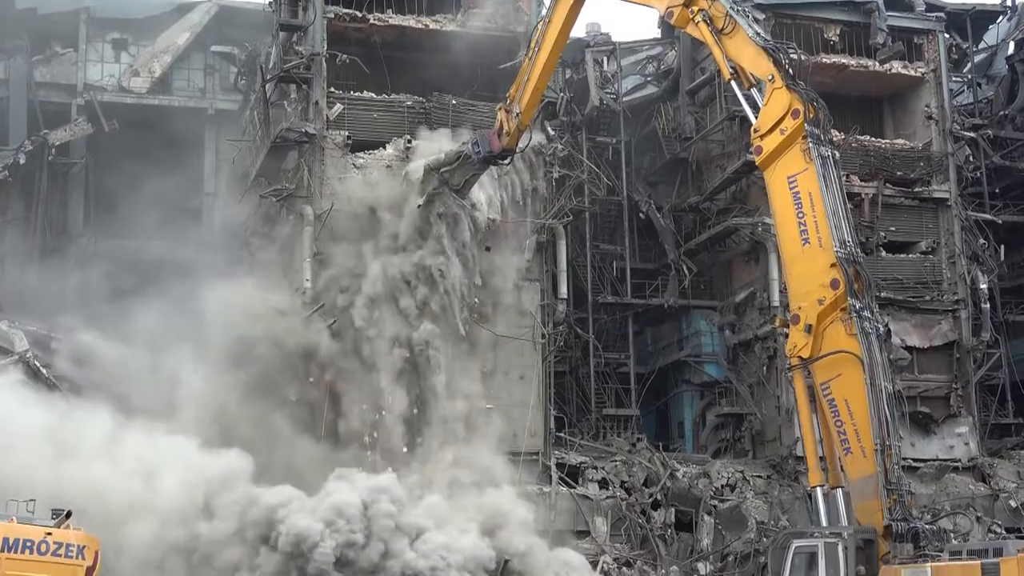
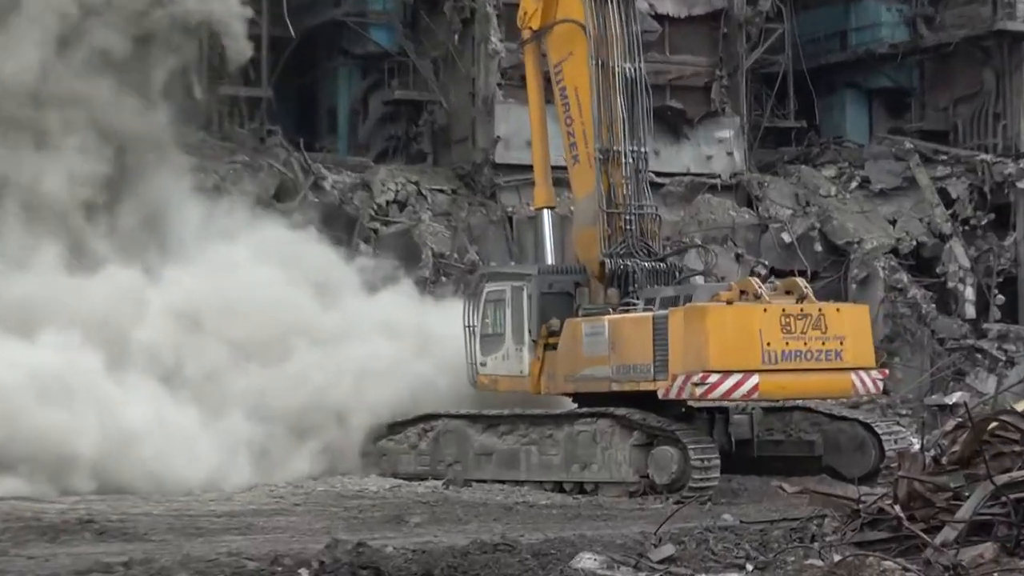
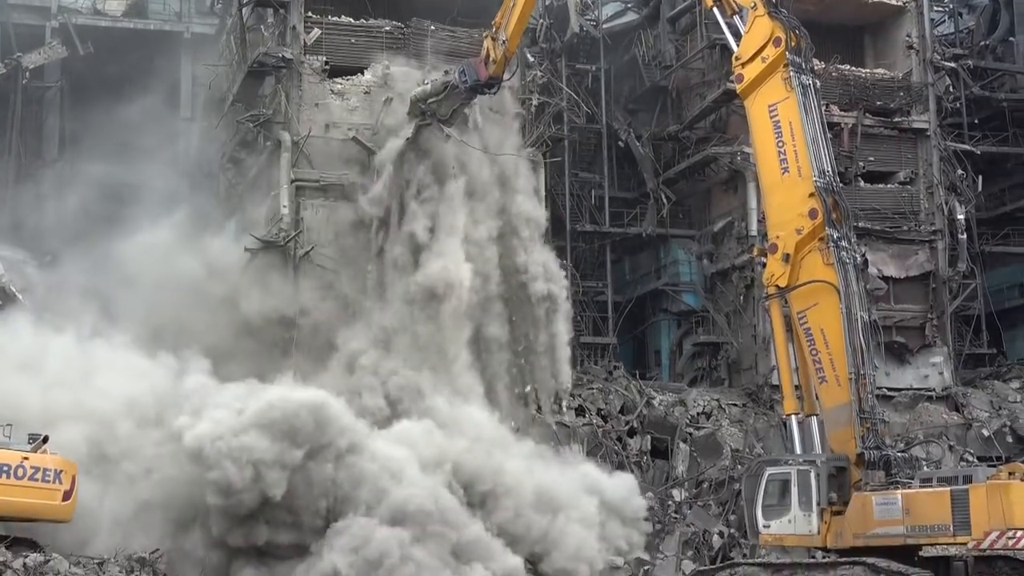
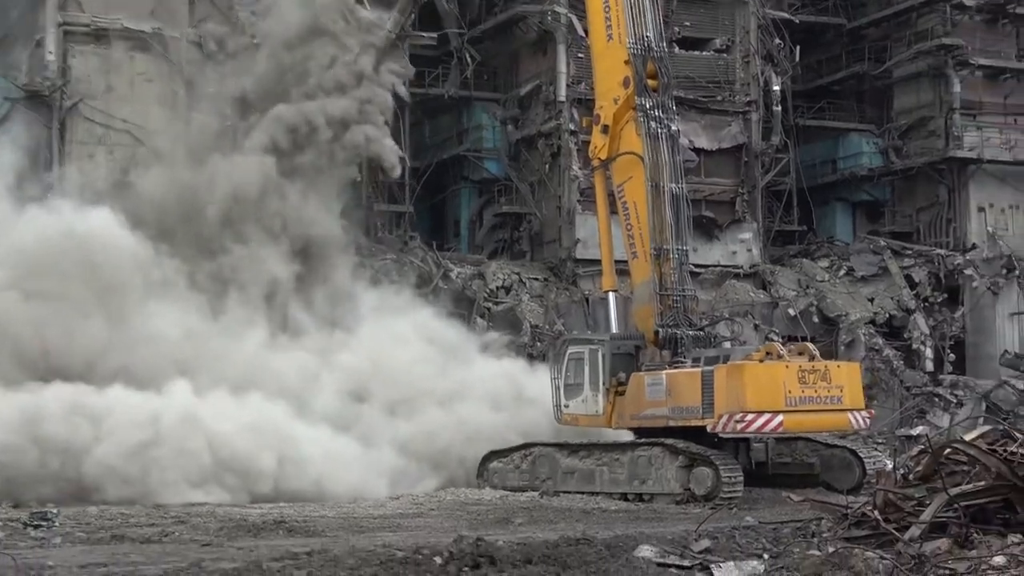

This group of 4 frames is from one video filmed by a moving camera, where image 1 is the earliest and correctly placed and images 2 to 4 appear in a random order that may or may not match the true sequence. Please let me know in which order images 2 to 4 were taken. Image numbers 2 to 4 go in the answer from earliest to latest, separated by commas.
3, 4, 2
